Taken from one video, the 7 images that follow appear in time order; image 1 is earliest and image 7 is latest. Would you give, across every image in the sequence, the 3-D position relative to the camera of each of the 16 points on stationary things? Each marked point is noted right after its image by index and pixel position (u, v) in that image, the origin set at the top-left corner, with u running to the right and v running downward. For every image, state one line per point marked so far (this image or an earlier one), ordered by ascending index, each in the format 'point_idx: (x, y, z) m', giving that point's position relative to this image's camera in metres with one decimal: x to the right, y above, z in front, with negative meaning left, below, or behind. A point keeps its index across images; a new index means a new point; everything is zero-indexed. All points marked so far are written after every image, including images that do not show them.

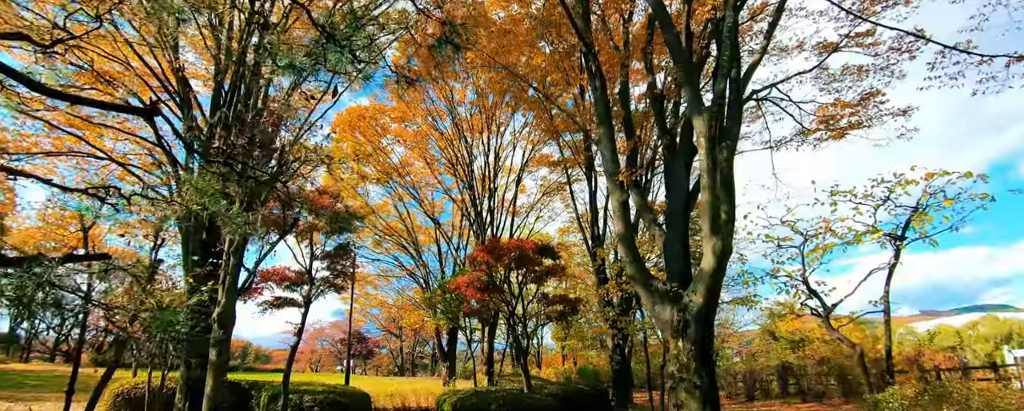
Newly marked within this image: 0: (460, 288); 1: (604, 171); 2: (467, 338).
0: (-1.1, -1.7, +10.5) m
1: (+1.1, +0.4, +6.2) m
2: (-1.3, -4.0, +15.1) m
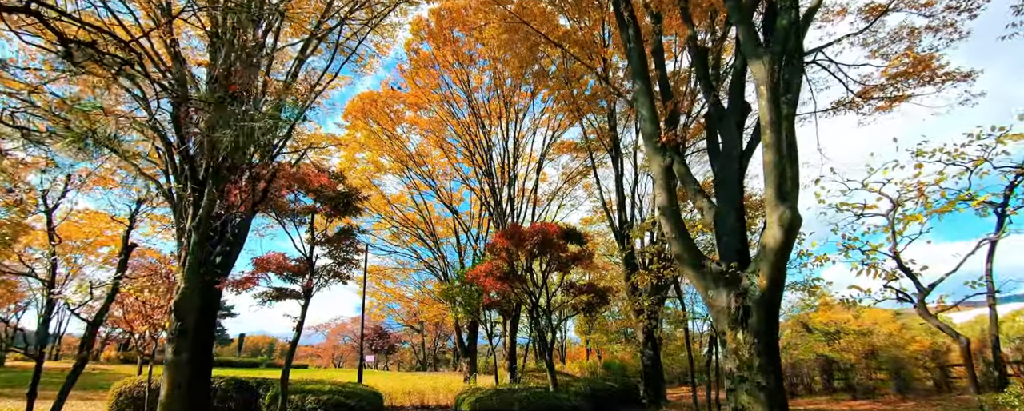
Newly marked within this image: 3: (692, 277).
0: (-0.7, -1.4, +9.7) m
1: (+1.3, +0.8, +5.3) m
2: (-0.7, -3.6, +14.3) m
3: (+1.8, -0.7, +4.9) m
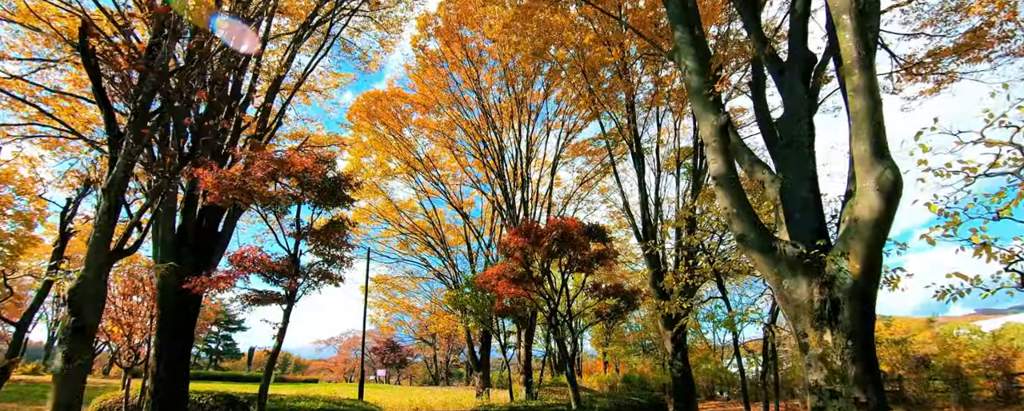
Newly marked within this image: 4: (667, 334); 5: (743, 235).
0: (-0.4, -1.3, +8.7) m
1: (+1.5, +1.0, +4.3) m
2: (-0.3, -3.6, +13.3) m
3: (+1.9, -0.5, +3.9) m
4: (+3.5, -3.0, +11.6) m
5: (+1.7, -0.2, +3.9) m
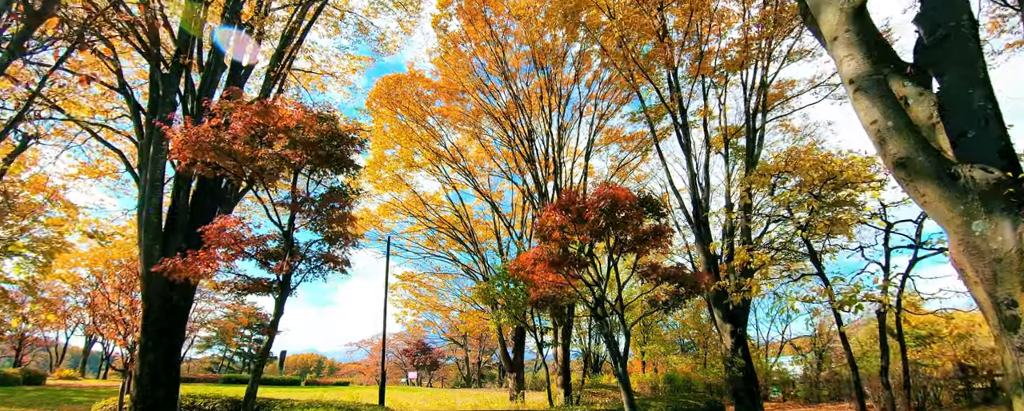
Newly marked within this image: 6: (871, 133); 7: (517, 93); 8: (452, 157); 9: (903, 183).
0: (+0.2, -0.9, +7.6) m
1: (+1.7, +1.4, +3.1) m
2: (+0.6, -3.2, +12.1) m
3: (+2.1, 0.0, +2.7) m
4: (+4.3, -2.5, +10.3) m
5: (+2.0, +0.2, +2.6) m
6: (+1.9, +0.4, +2.8) m
7: (+0.2, +3.6, +16.2) m
8: (-2.0, +1.6, +17.2) m
9: (+2.1, +0.1, +2.8) m
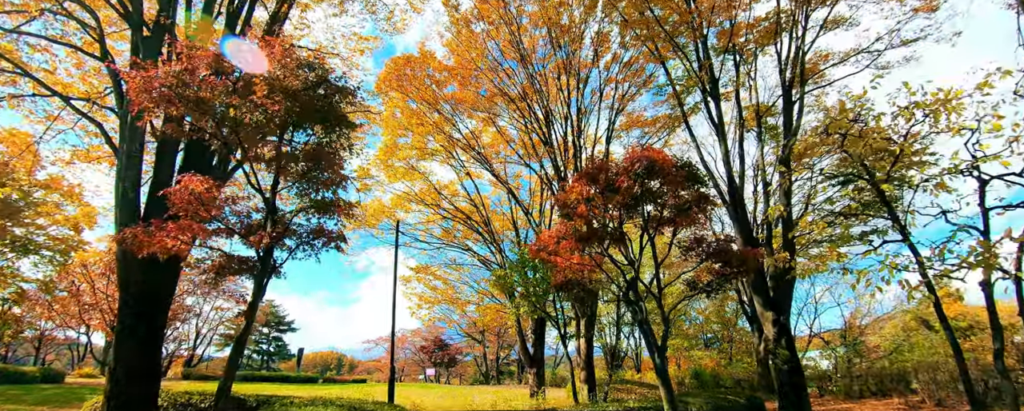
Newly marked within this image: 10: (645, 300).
0: (+0.4, -0.6, +6.8) m
1: (+1.8, +1.8, +2.2) m
2: (+1.0, -2.9, +11.3) m
3: (+2.2, +0.3, +1.8) m
4: (+4.7, -2.1, +9.3) m
5: (+2.1, +0.6, +1.8) m
6: (+2.0, +0.7, +1.9) m
7: (+0.6, +4.0, +15.4) m
8: (-1.5, +2.0, +16.5) m
9: (+2.2, +0.4, +1.9) m
10: (+1.8, -1.3, +7.0) m
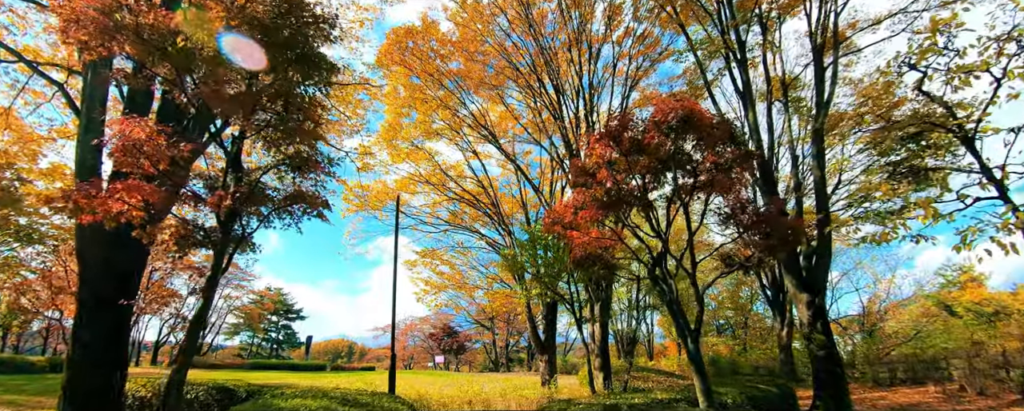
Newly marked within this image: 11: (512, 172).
0: (+0.6, -0.2, +6.1) m
1: (+1.8, +2.1, +1.5) m
2: (+1.3, -2.4, +10.7) m
3: (+2.3, +0.6, +1.1) m
4: (+4.8, -1.6, +8.6) m
5: (+2.1, +0.8, +1.0) m
6: (+2.0, +1.0, +1.1) m
7: (+0.9, +4.6, +14.6) m
8: (-1.2, +2.6, +15.7) m
9: (+2.2, +0.7, +1.2) m
10: (+2.0, -0.9, +6.3) m
11: (-0.1, +1.0, +15.9) m
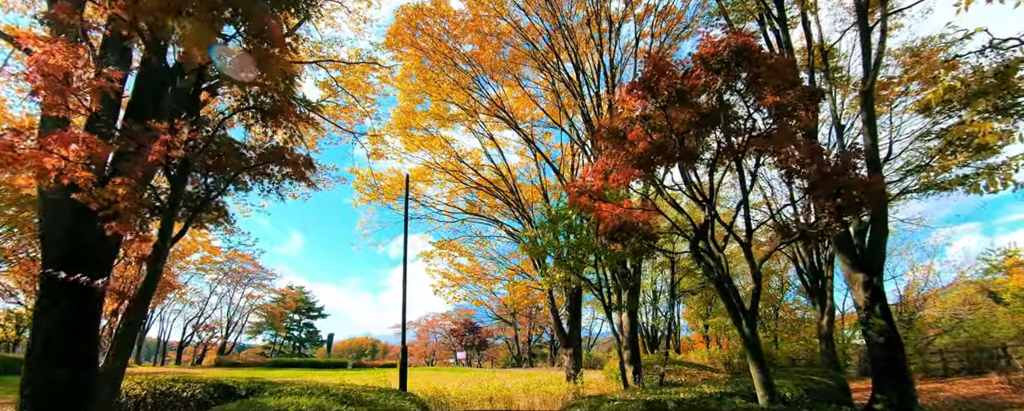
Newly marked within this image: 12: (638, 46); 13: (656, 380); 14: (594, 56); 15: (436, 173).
0: (+0.8, +0.1, +5.4) m
1: (+1.8, +2.4, +0.7) m
2: (+1.7, -2.0, +9.9) m
3: (+2.3, +1.0, +0.3) m
4: (+5.2, -1.2, +7.7) m
5: (+2.1, +1.2, +0.3) m
6: (+2.0, +1.3, +0.4) m
7: (+1.3, +5.0, +13.8) m
8: (-0.7, +2.9, +15.1) m
9: (+2.2, +1.1, +0.4) m
10: (+2.2, -0.6, +5.5) m
11: (+0.4, +1.4, +15.2) m
12: (+3.7, +4.8, +14.5) m
13: (+2.8, -3.4, +9.9) m
14: (+2.3, +4.3, +14.0) m
15: (-2.4, +1.0, +15.4) m
